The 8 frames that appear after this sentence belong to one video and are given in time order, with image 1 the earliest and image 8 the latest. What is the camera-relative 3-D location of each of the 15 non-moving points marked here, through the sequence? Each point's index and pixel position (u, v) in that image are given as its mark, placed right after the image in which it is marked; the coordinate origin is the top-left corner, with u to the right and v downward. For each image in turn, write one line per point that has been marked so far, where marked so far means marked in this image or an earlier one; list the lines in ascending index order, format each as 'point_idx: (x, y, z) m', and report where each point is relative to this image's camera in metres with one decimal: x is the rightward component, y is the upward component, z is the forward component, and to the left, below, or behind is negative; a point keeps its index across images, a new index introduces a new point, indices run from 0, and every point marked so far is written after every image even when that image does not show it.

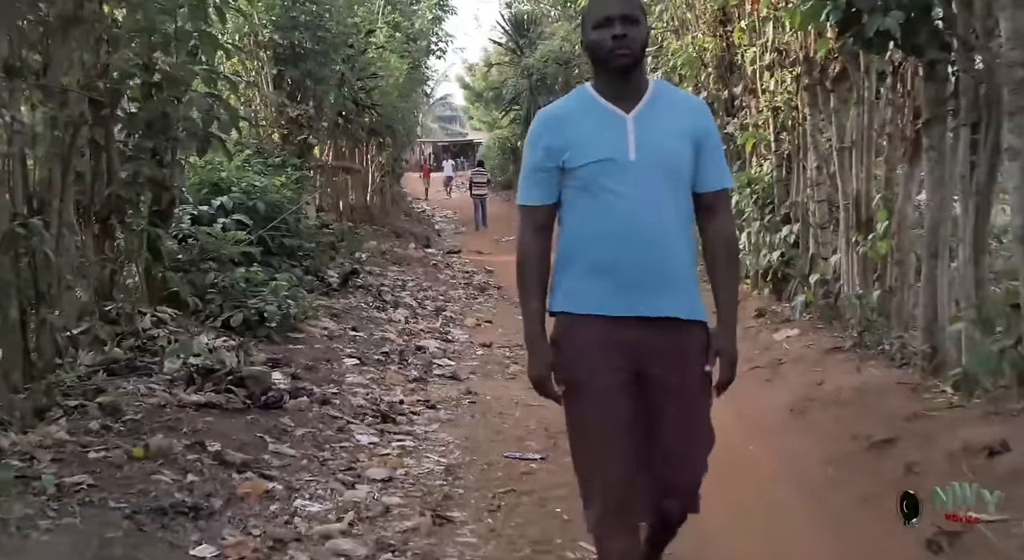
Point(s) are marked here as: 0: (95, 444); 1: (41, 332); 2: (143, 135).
0: (-1.7, -0.7, +4.7) m
1: (-2.3, -0.2, +5.3) m
2: (-2.3, +0.9, +7.0) m
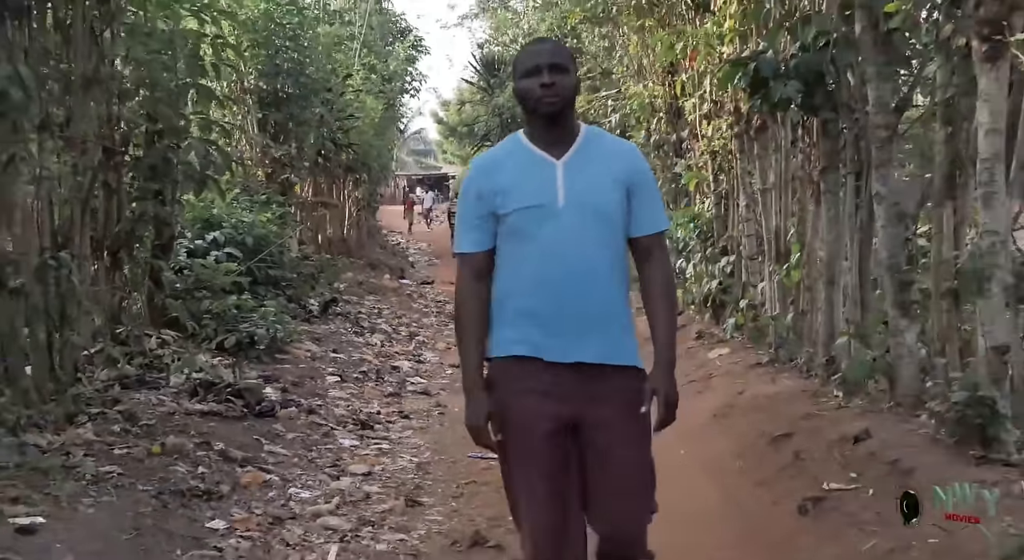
0: (-1.9, -0.8, +5.6) m
1: (-2.5, -0.4, +6.2) m
2: (-2.5, +0.7, +7.9) m
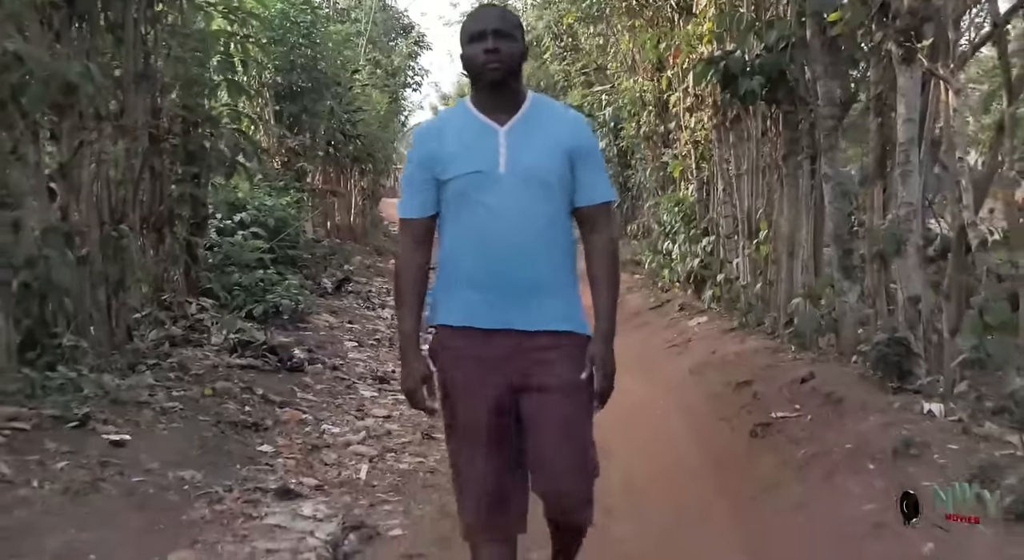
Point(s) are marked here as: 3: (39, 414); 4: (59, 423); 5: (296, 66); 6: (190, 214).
0: (-1.9, -0.6, +6.5) m
1: (-2.5, -0.2, +7.1) m
2: (-2.5, +0.9, +8.8) m
3: (-2.1, -0.6, +5.1) m
4: (-2.0, -0.6, +5.1) m
5: (-2.5, +2.5, +13.1) m
6: (-2.5, +0.5, +9.0) m
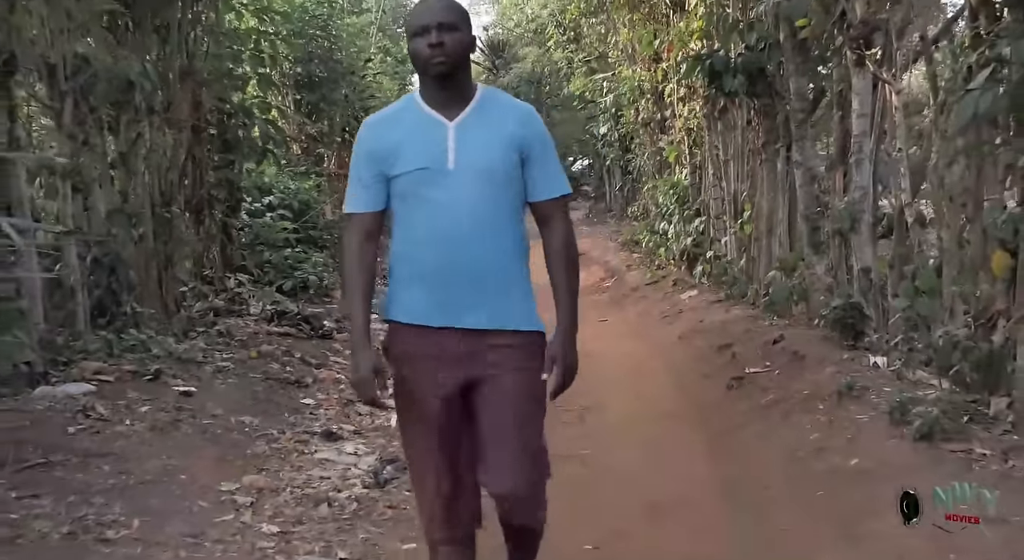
0: (-1.9, -0.4, +7.4) m
1: (-2.4, 0.0, +8.0) m
2: (-2.5, +1.1, +9.7) m
3: (-2.1, -0.5, +6.0) m
4: (-2.0, -0.5, +6.0) m
5: (-2.4, +2.7, +14.0) m
6: (-2.5, +0.7, +9.8) m
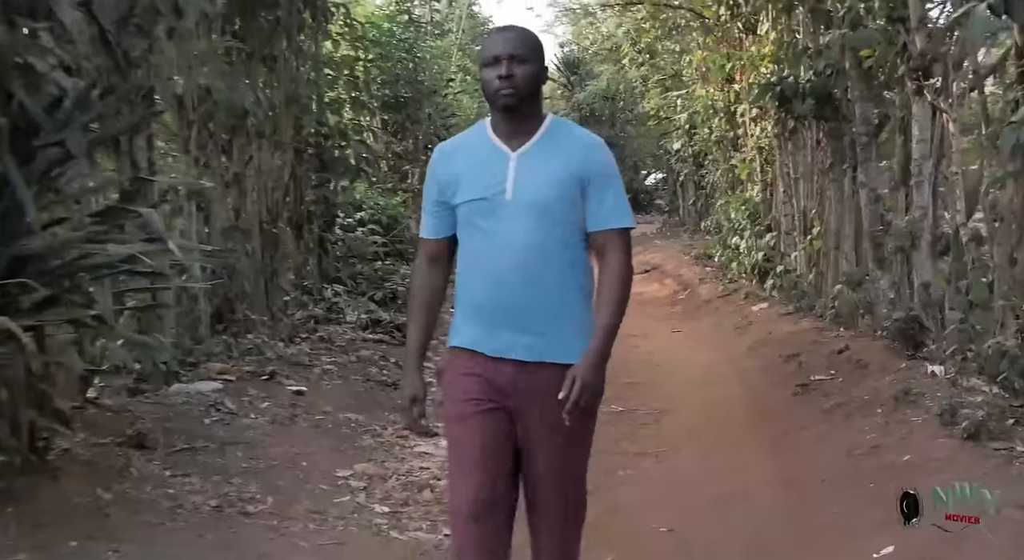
0: (-1.3, -0.5, +8.1) m
1: (-1.8, -0.1, +8.7) m
2: (-1.8, +1.0, +10.4) m
3: (-1.6, -0.5, +6.7) m
4: (-1.5, -0.6, +6.7) m
5: (-1.4, +2.6, +14.7) m
6: (-1.8, +0.6, +10.5) m
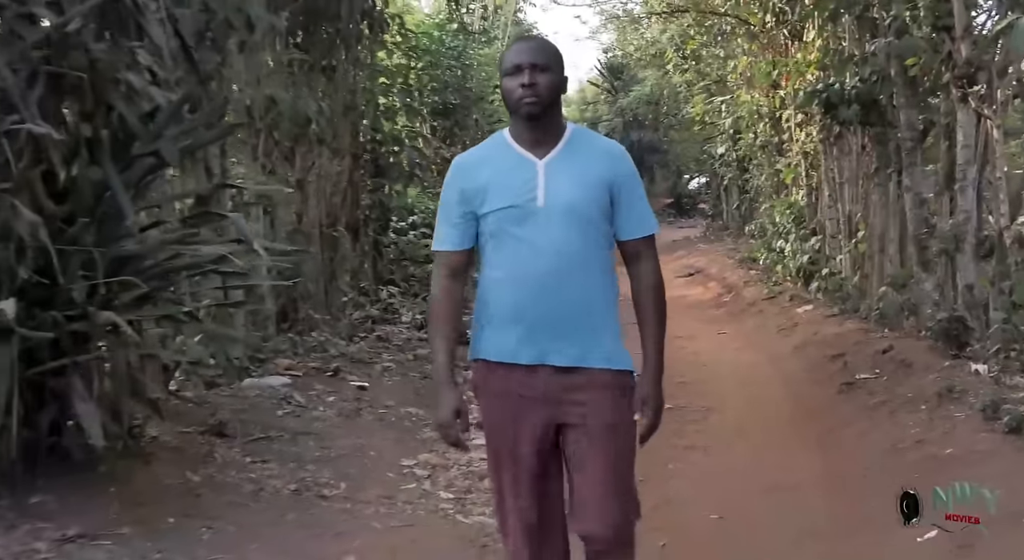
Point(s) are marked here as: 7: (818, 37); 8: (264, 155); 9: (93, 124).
0: (-0.9, -0.5, +8.4) m
1: (-1.4, -0.1, +9.0) m
2: (-1.3, +1.0, +10.7) m
3: (-1.3, -0.5, +7.0) m
4: (-1.2, -0.6, +7.0) m
5: (-0.8, +2.6, +15.0) m
6: (-1.3, +0.6, +10.9) m
7: (+2.8, +2.2, +10.2) m
8: (-1.7, +0.9, +8.0) m
9: (-1.6, +0.6, +4.3) m
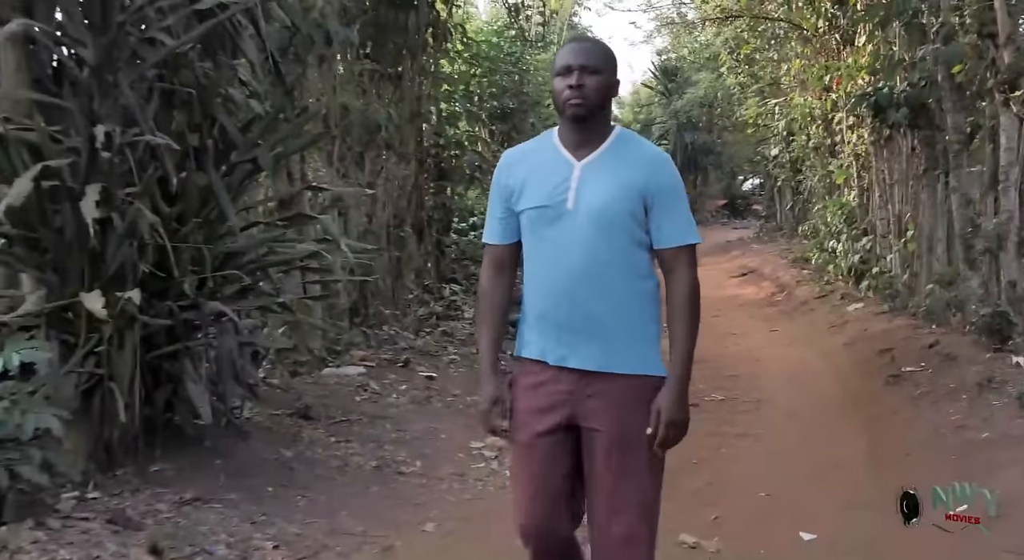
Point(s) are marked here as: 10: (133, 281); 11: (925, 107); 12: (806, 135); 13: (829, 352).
0: (-0.5, -0.5, +8.8) m
1: (-0.9, -0.1, +9.5) m
2: (-0.7, +1.0, +11.2) m
3: (-0.9, -0.5, +7.5) m
4: (-0.8, -0.6, +7.5) m
5: (-0.1, +2.6, +15.5) m
6: (-0.7, +0.6, +11.3) m
7: (+3.3, +2.2, +10.5) m
8: (-1.3, +0.9, +8.5) m
9: (-1.3, +0.6, +4.8) m
10: (-1.5, 0.0, +4.4) m
11: (+3.2, +1.3, +8.8) m
12: (+3.9, +2.0, +15.2) m
13: (+2.6, -0.6, +9.2) m
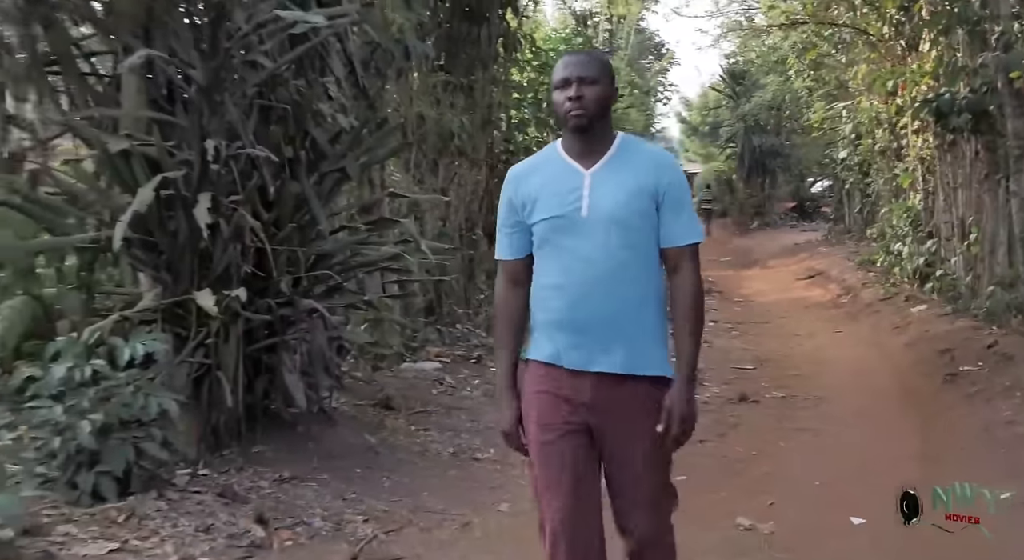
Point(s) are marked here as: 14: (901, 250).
0: (+0.1, -0.5, +9.2) m
1: (-0.3, -0.1, +9.9) m
2: (0.0, +1.0, +11.6) m
3: (-0.4, -0.5, +7.9) m
4: (-0.3, -0.6, +7.9) m
5: (+0.9, +2.6, +15.8) m
6: (0.0, +0.6, +11.7) m
7: (+4.0, +2.2, +10.7) m
8: (-0.8, +0.9, +8.9) m
9: (-1.0, +0.6, +5.2) m
10: (-1.2, 0.0, +4.8) m
11: (+3.7, +1.3, +9.0) m
12: (+4.9, +1.9, +15.4) m
13: (+3.1, -0.6, +9.4) m
14: (+4.6, +0.4, +13.6) m
